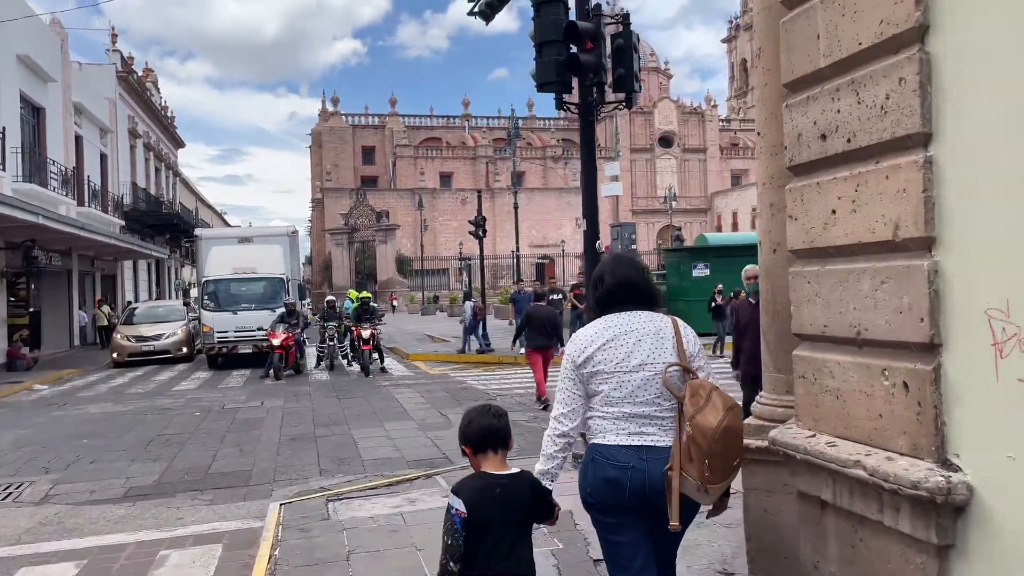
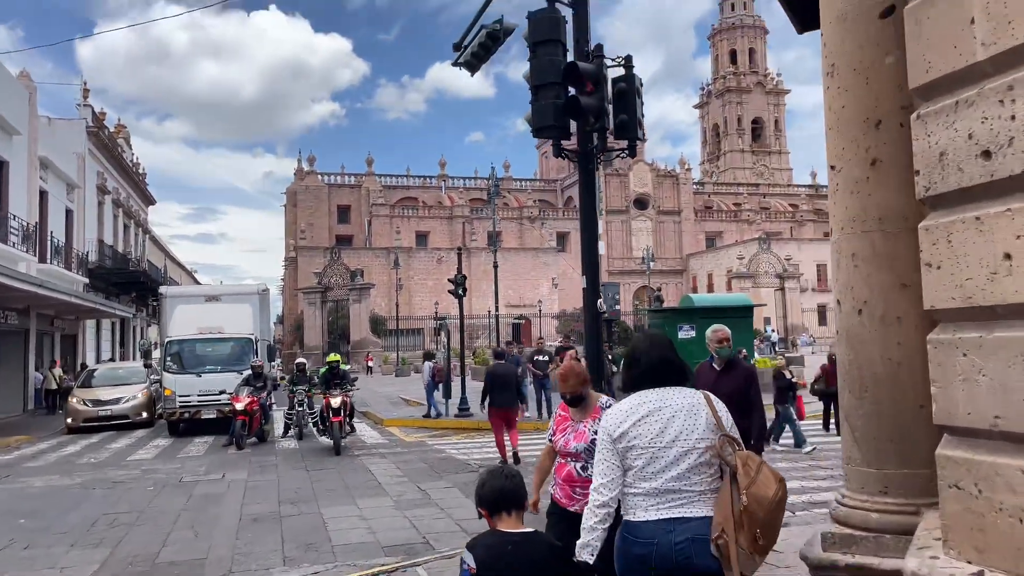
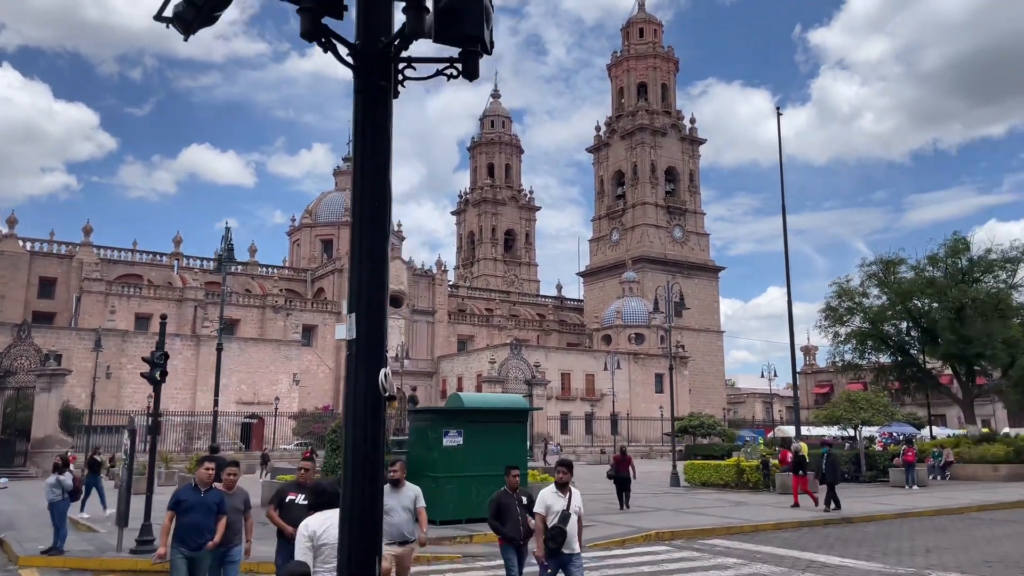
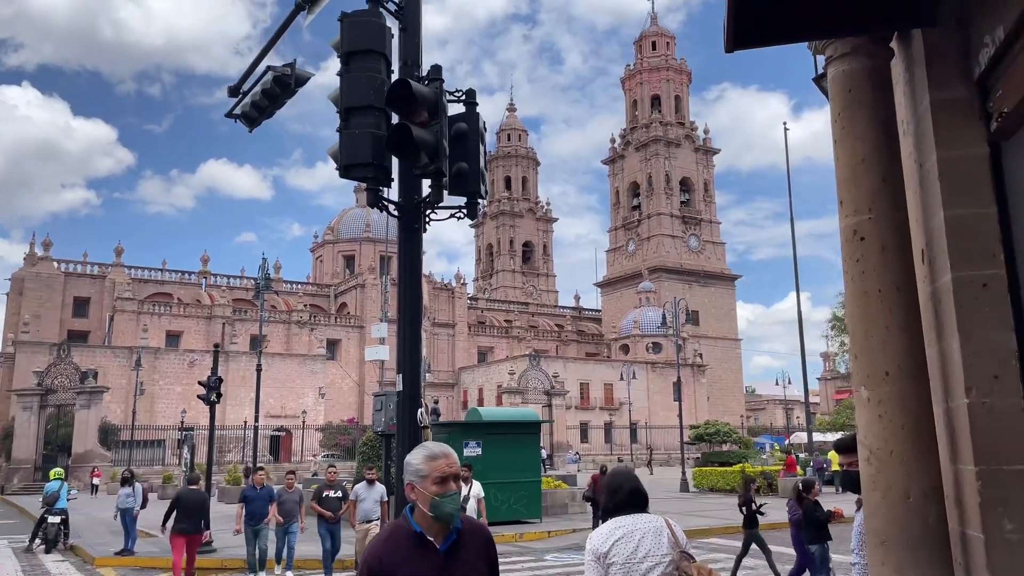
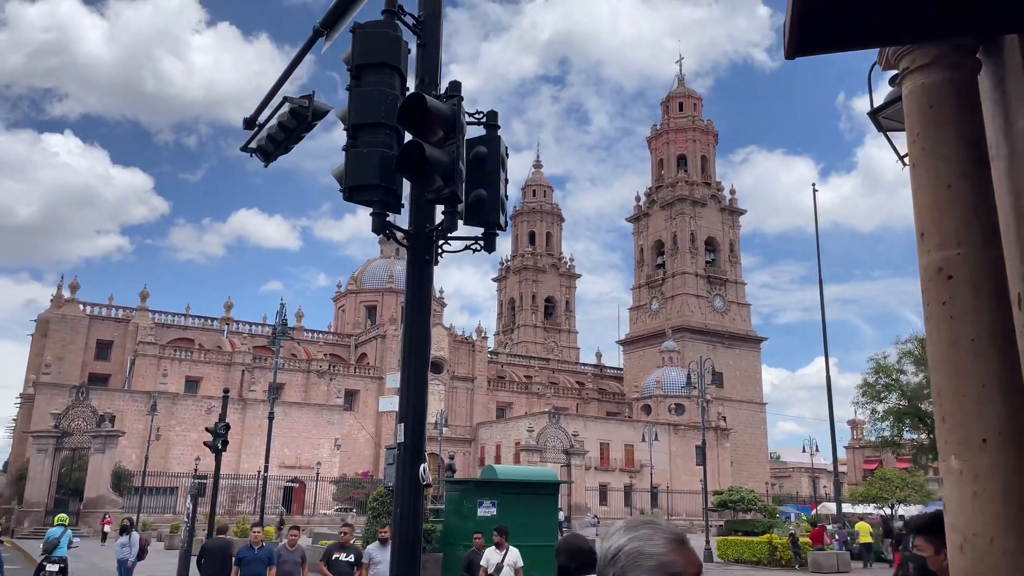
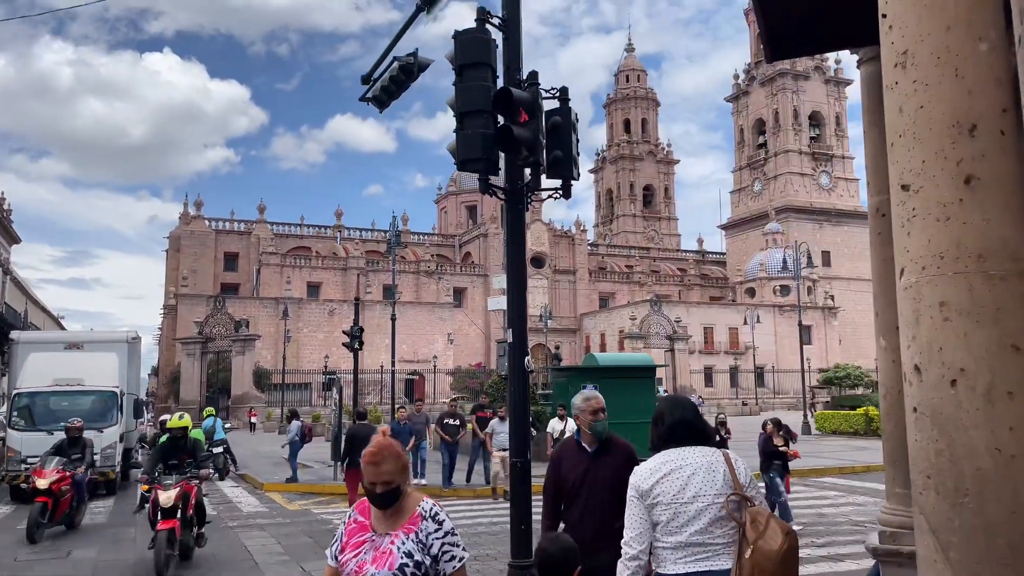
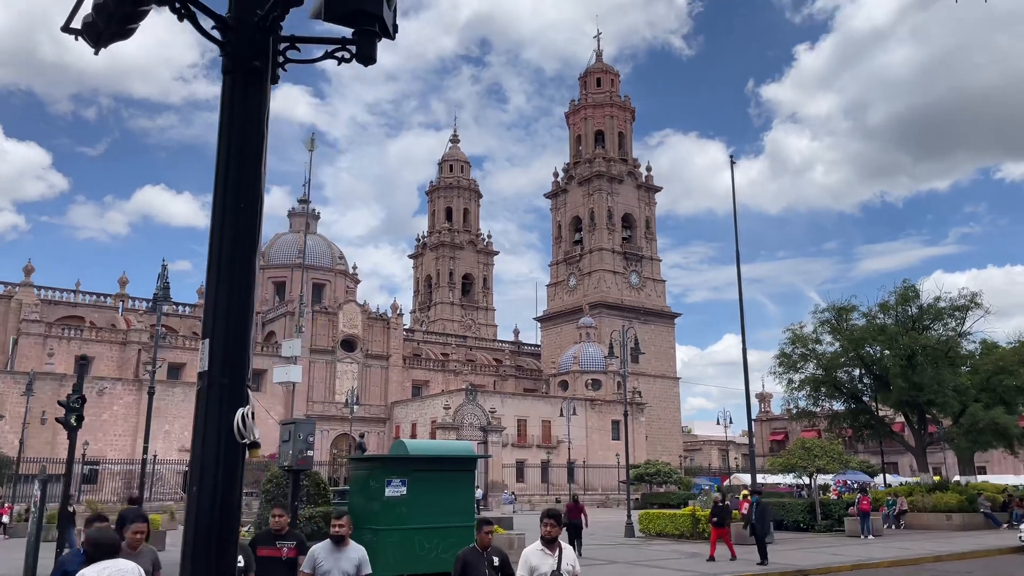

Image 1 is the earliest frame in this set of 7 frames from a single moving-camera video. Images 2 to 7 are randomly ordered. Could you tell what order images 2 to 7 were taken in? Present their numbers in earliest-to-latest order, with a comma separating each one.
2, 6, 4, 5, 3, 7
